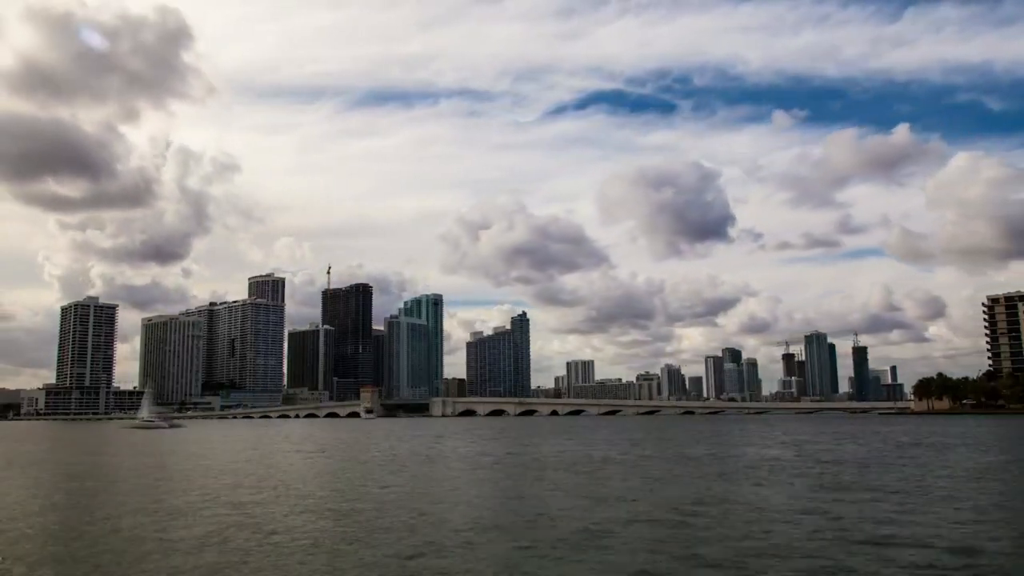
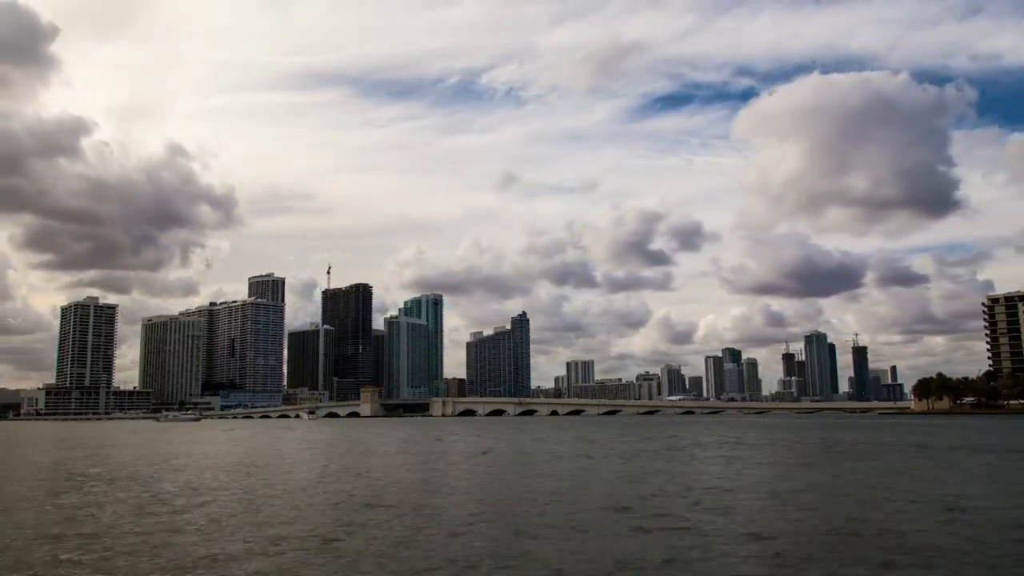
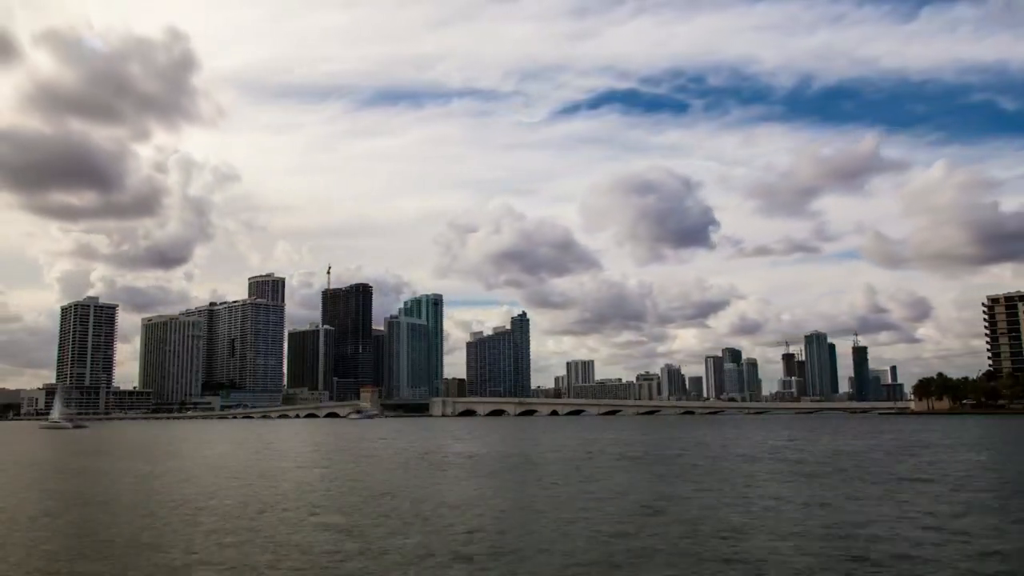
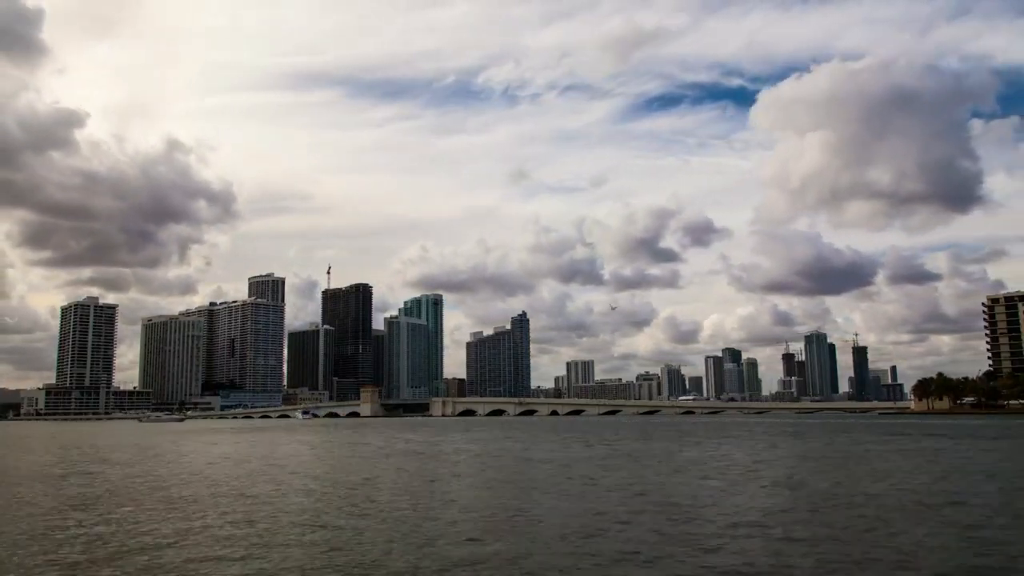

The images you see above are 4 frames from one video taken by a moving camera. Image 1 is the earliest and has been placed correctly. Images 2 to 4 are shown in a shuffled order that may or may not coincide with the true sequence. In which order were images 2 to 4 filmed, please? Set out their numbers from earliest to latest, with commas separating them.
3, 4, 2
